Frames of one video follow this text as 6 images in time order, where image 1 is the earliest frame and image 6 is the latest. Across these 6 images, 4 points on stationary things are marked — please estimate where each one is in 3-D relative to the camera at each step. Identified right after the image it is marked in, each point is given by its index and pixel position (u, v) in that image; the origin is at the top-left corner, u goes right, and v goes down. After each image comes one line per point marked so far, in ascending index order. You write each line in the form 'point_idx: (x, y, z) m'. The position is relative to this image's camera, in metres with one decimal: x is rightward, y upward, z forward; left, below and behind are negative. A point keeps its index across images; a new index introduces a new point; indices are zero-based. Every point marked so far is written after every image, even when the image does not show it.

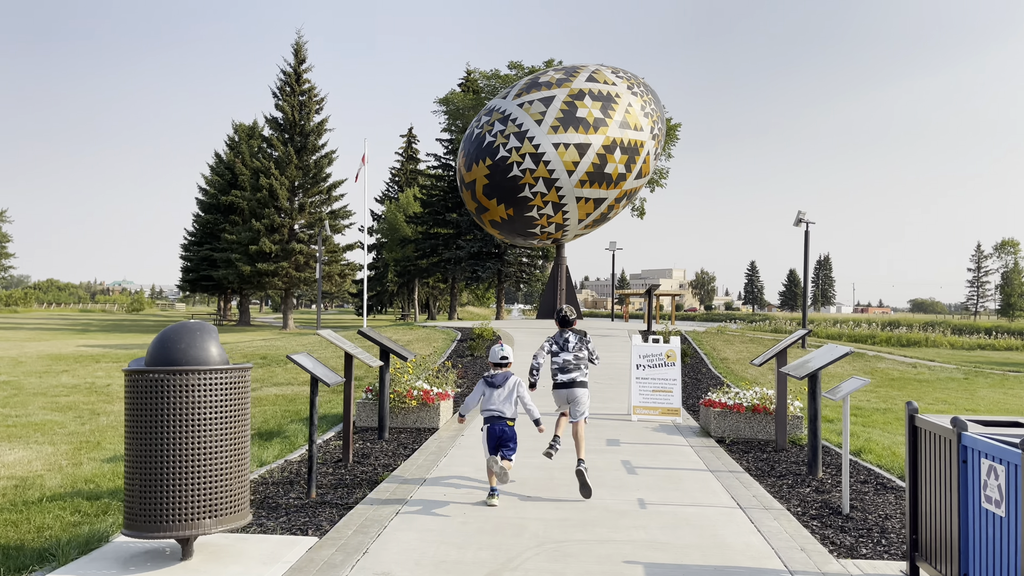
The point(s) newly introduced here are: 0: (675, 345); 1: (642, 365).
0: (+2.8, -1.0, +11.3) m
1: (+2.2, -1.3, +11.3) m
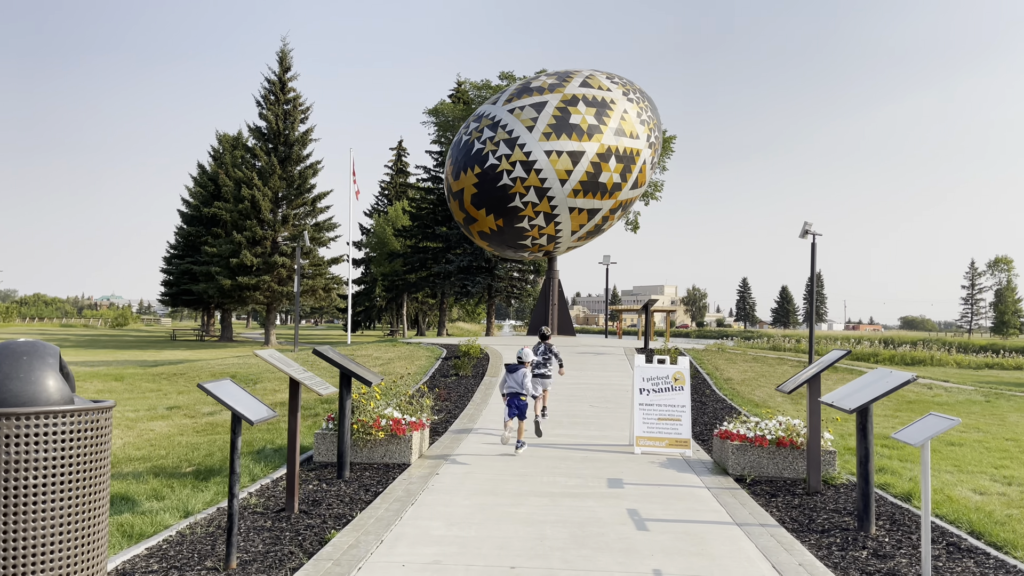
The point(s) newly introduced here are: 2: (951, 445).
0: (+2.5, -1.2, +9.9) m
1: (+2.0, -1.5, +9.9) m
2: (+7.2, -2.6, +10.9) m
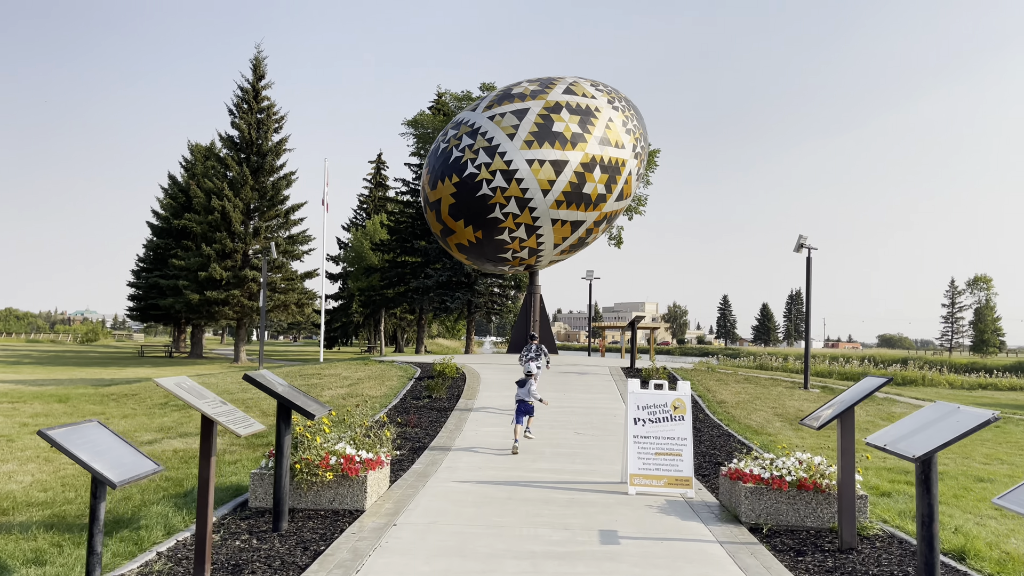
0: (+2.2, -1.4, +8.7) m
1: (+1.7, -1.7, +8.6) m
2: (+6.9, -2.8, +9.7) m
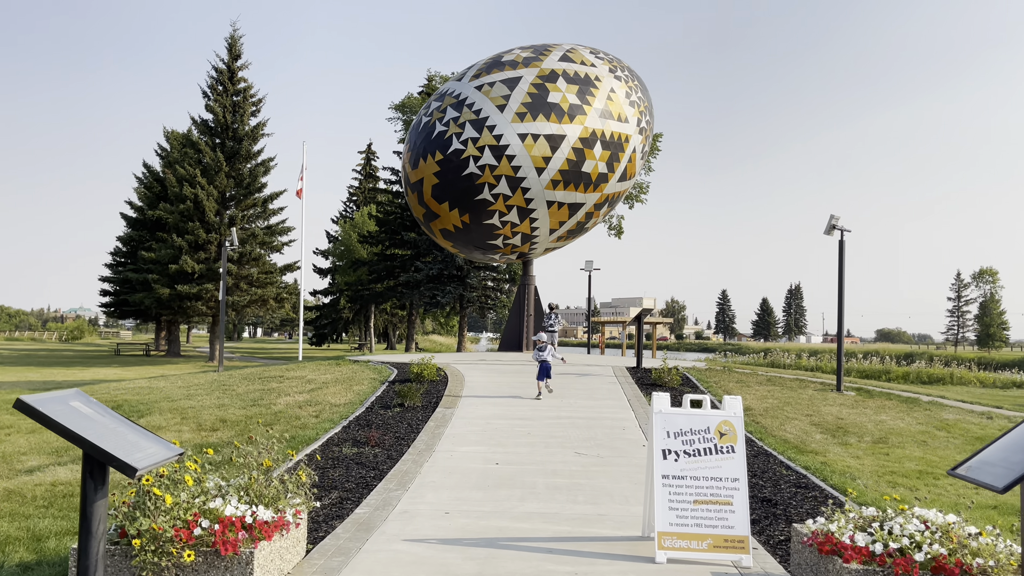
0: (+2.0, -1.2, +6.0) m
1: (+1.4, -1.5, +5.9) m
2: (+6.7, -2.6, +7.1) m
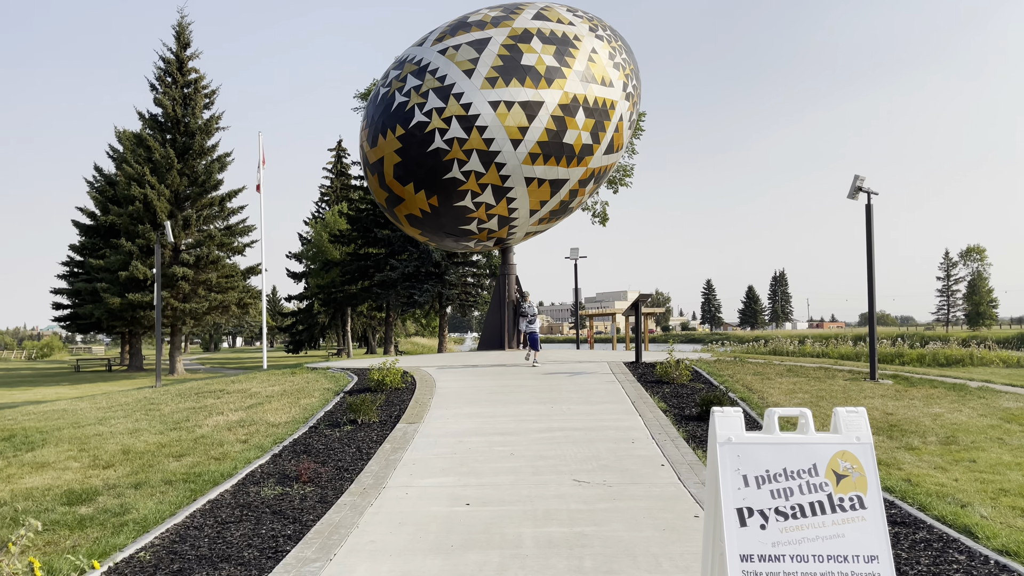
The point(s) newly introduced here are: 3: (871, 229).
0: (+1.8, -0.8, +3.4) m
1: (+1.2, -1.1, +3.3) m
2: (+6.5, -2.0, +4.7) m
3: (+8.0, +1.3, +14.7) m
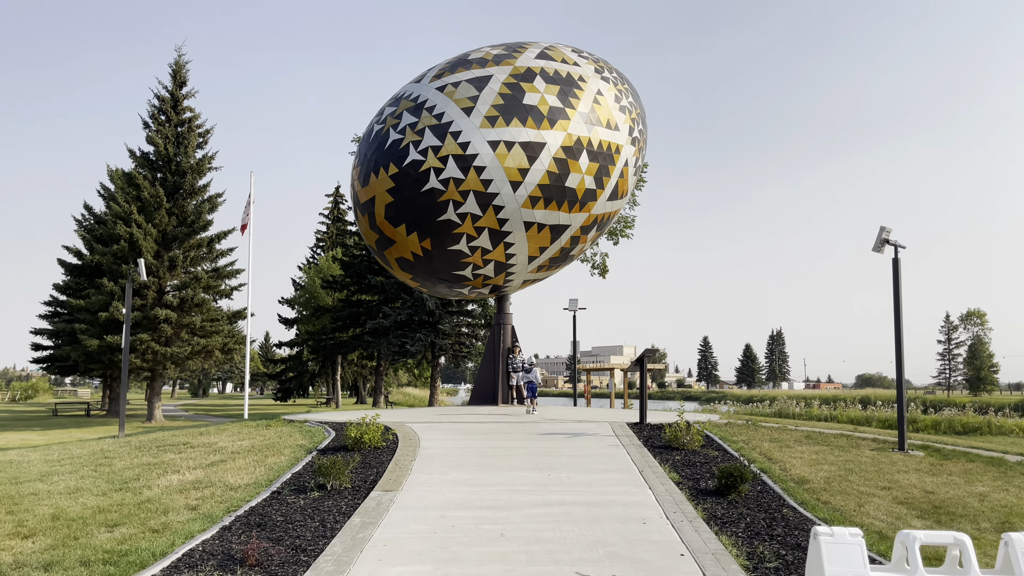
0: (+1.7, -1.0, +2.2) m
1: (+1.2, -1.3, +2.1) m
2: (+6.4, -2.4, +3.3) m
3: (+7.9, +0.1, +13.6) m
